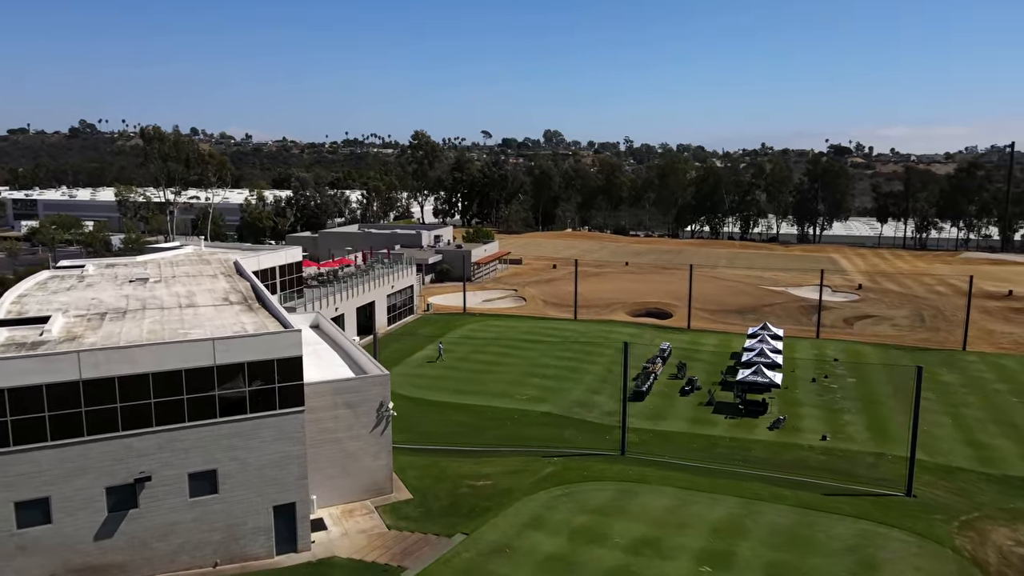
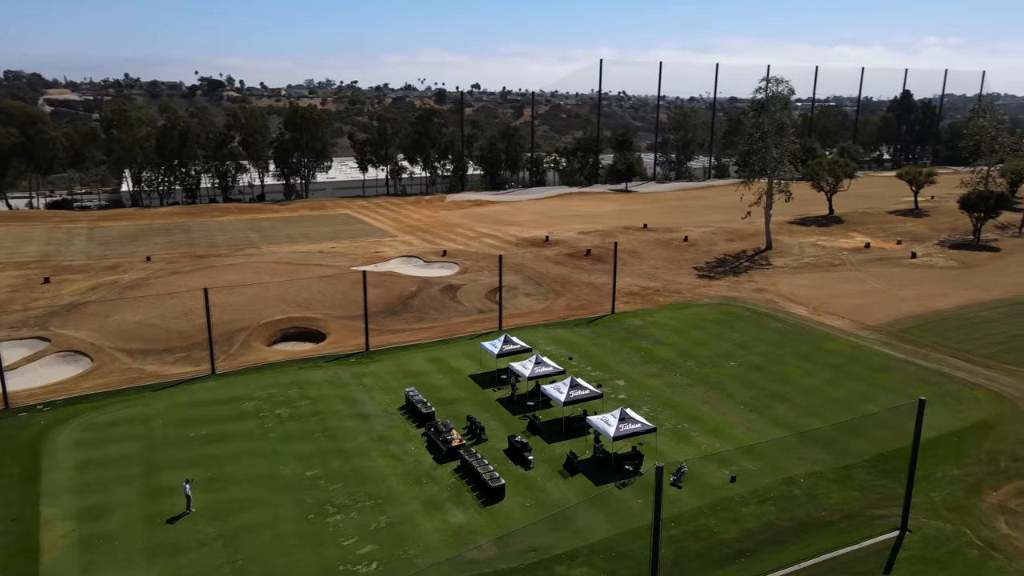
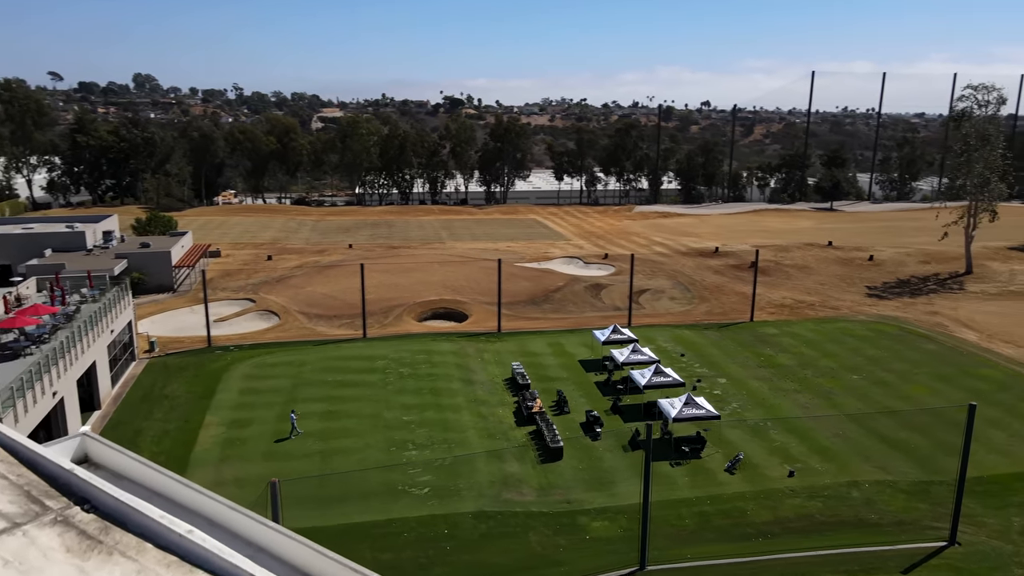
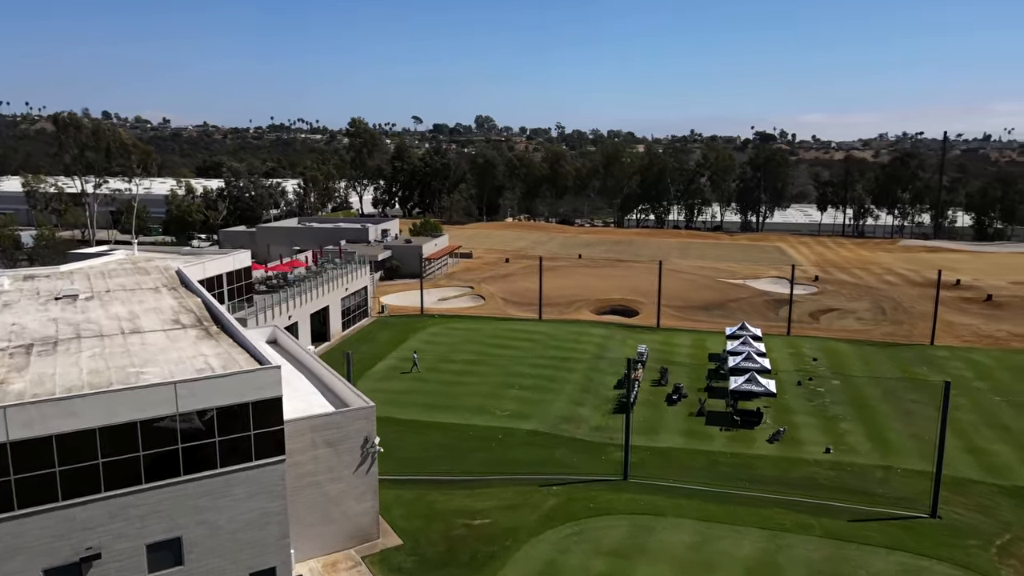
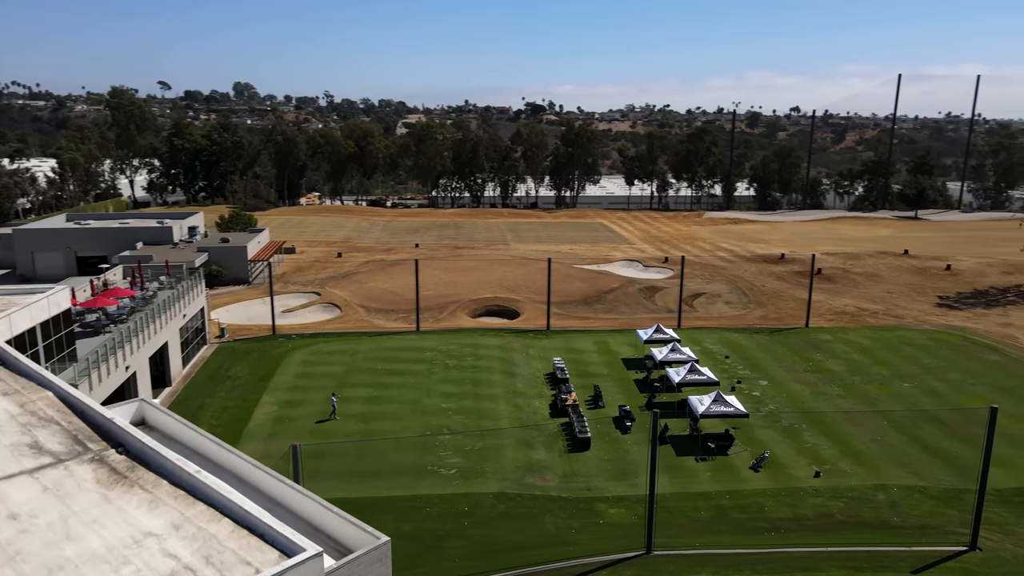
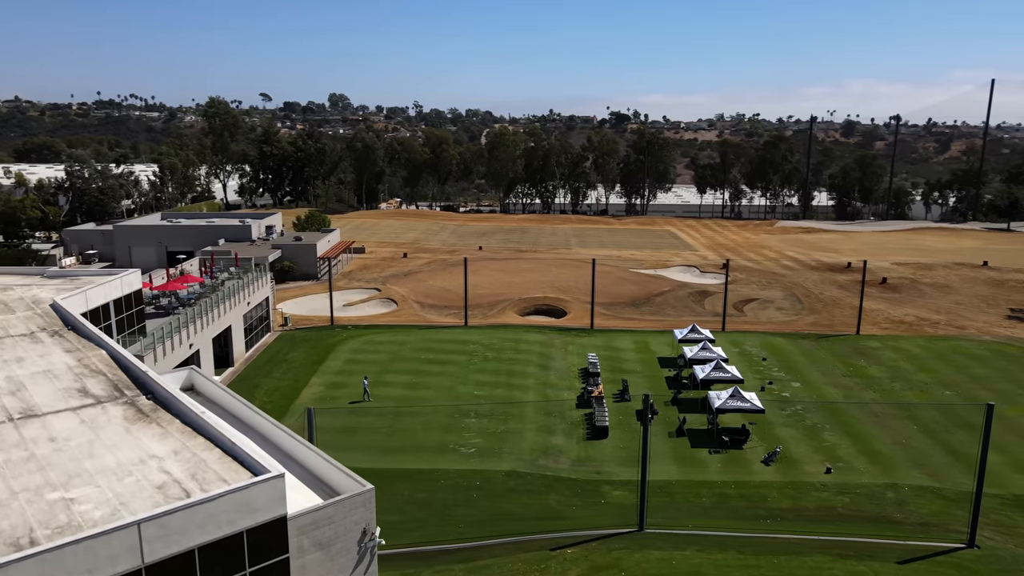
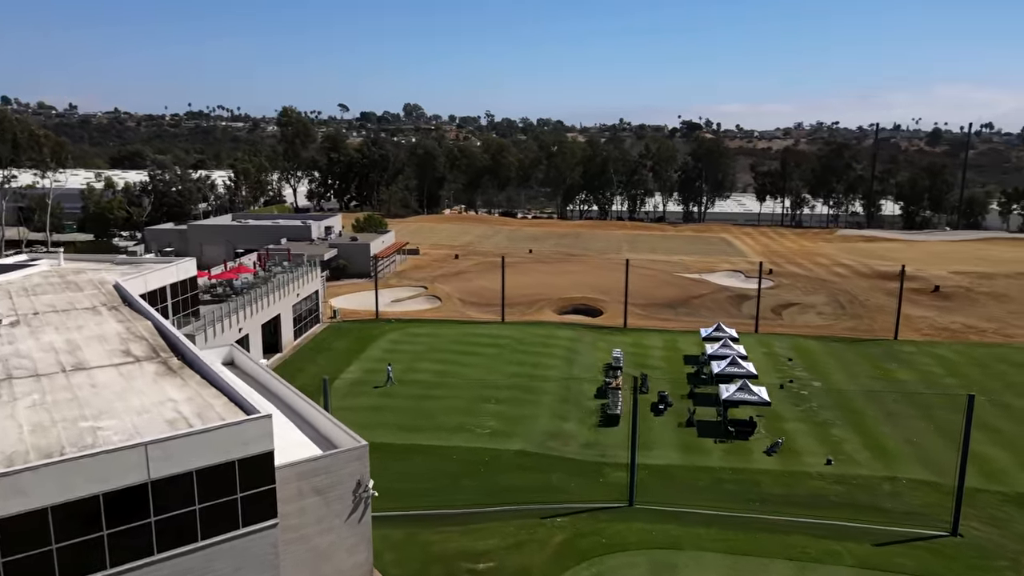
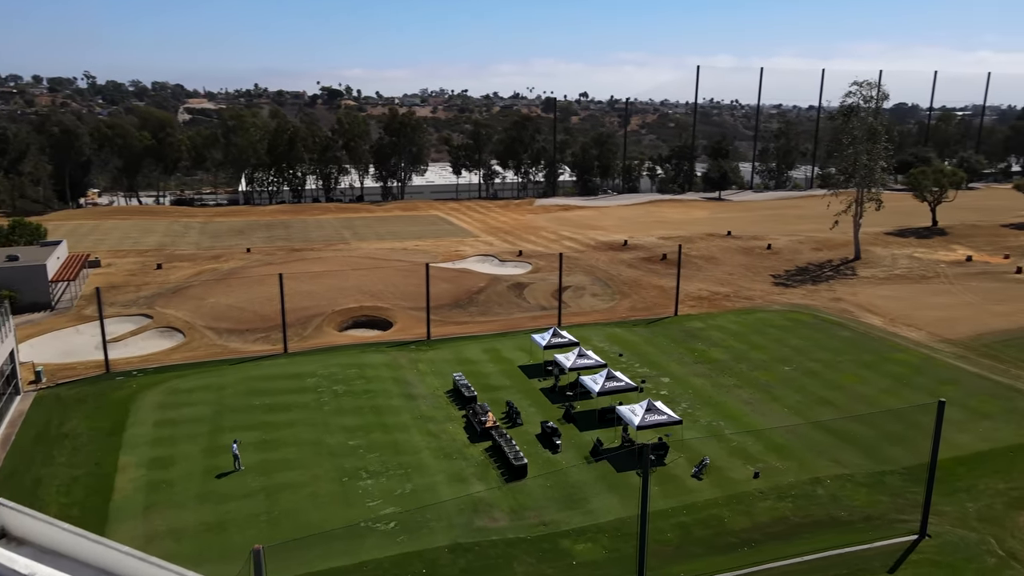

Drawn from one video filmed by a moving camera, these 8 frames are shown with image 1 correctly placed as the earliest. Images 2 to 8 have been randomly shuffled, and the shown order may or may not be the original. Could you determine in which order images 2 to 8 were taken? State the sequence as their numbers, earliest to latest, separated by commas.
4, 7, 6, 5, 3, 8, 2
